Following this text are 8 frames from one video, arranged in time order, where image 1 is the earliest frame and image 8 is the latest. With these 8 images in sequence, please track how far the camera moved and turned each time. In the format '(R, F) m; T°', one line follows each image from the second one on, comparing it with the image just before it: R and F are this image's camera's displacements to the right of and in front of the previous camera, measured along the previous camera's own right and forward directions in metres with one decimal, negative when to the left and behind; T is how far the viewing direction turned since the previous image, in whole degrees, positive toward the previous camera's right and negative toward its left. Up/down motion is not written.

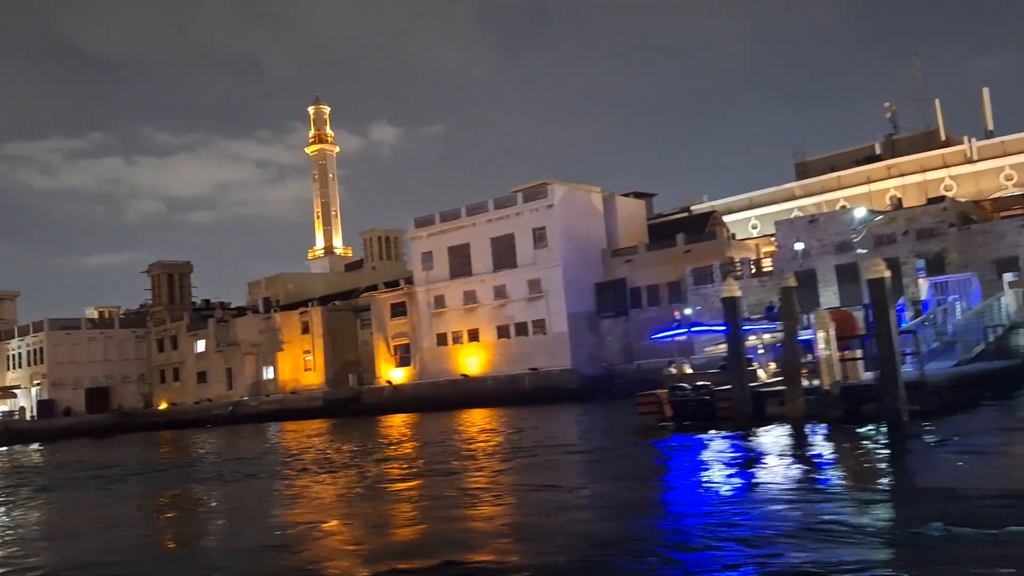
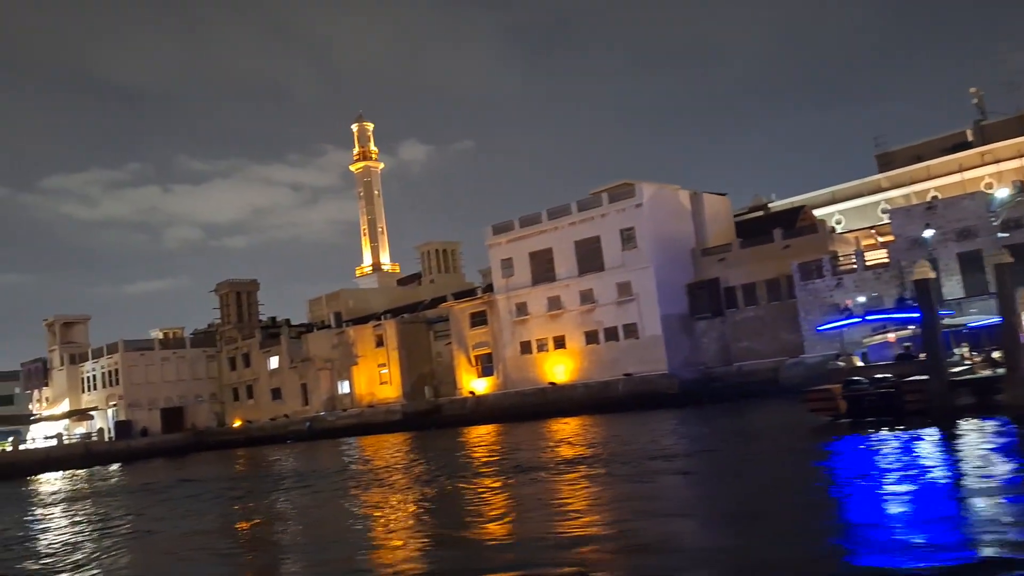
(-2.4, +1.0) m; -3°
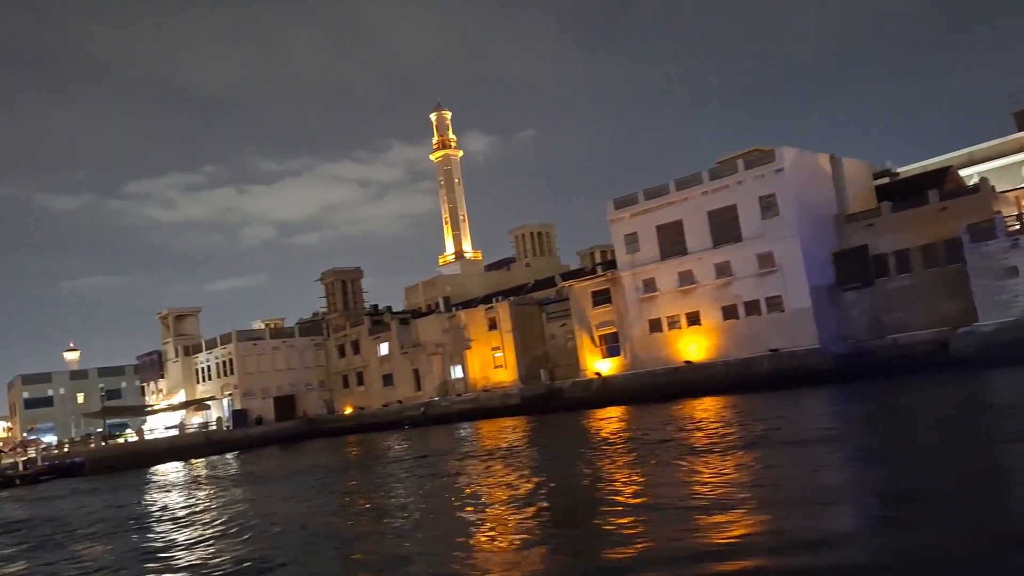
(-2.7, +1.3) m; -5°
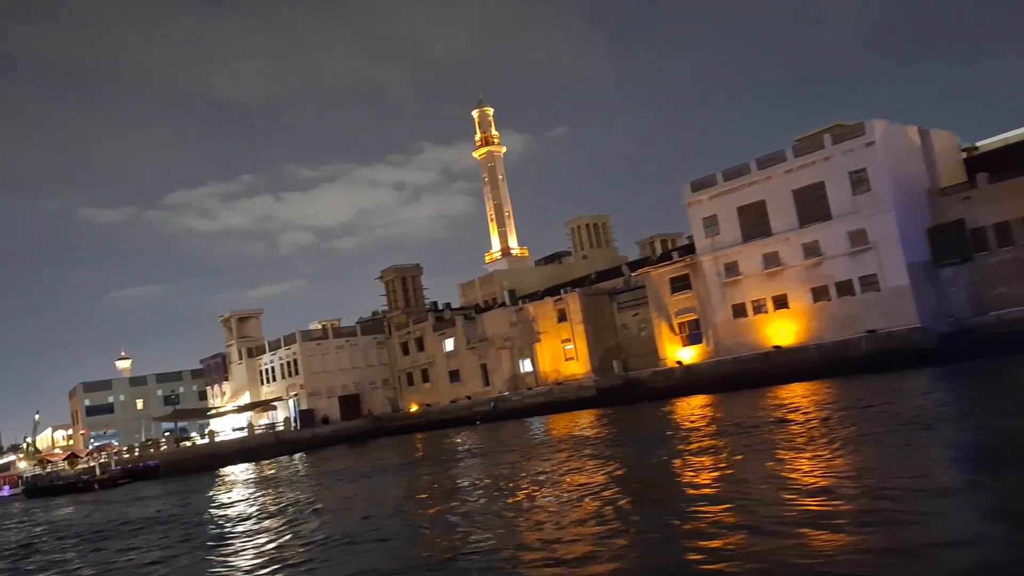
(-1.8, +0.9) m; -3°
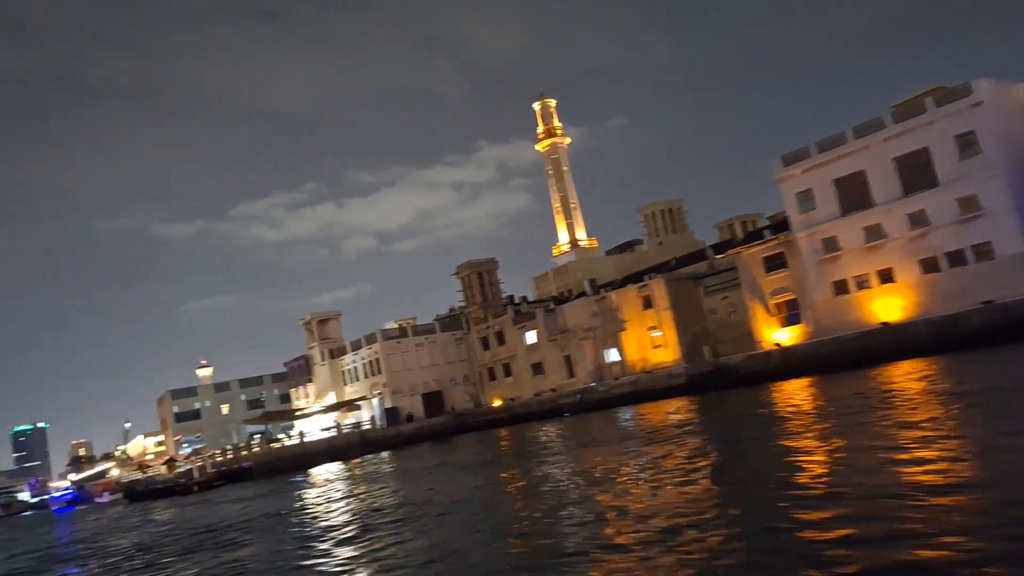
(-1.1, +0.8) m; -5°
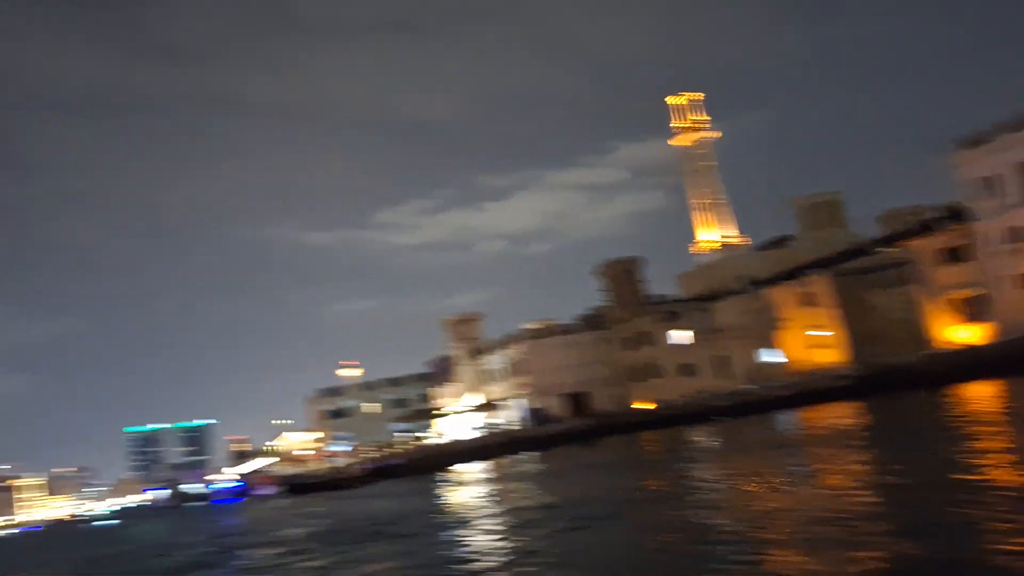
(-1.0, +0.8) m; -9°
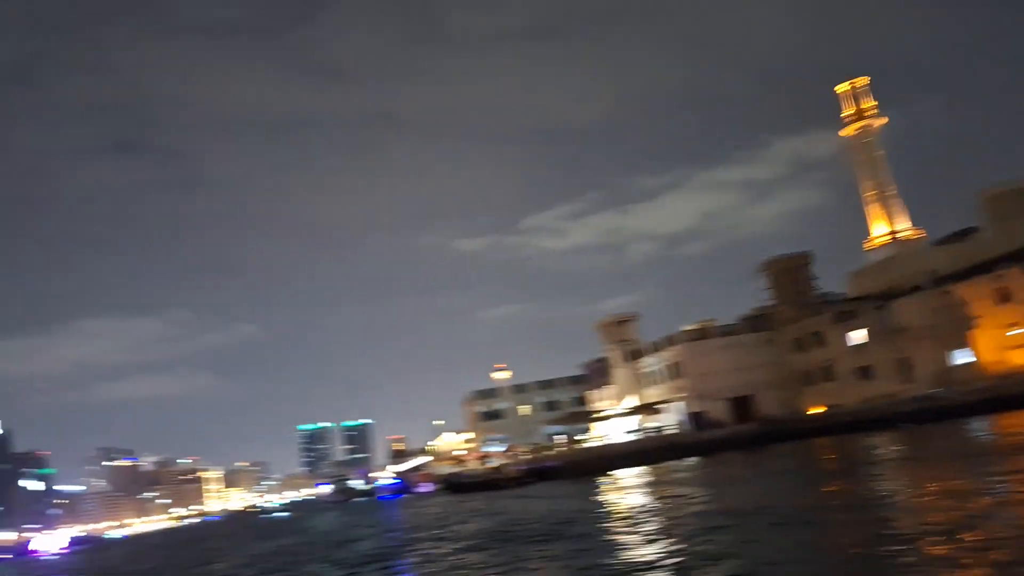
(-0.7, +0.5) m; -10°
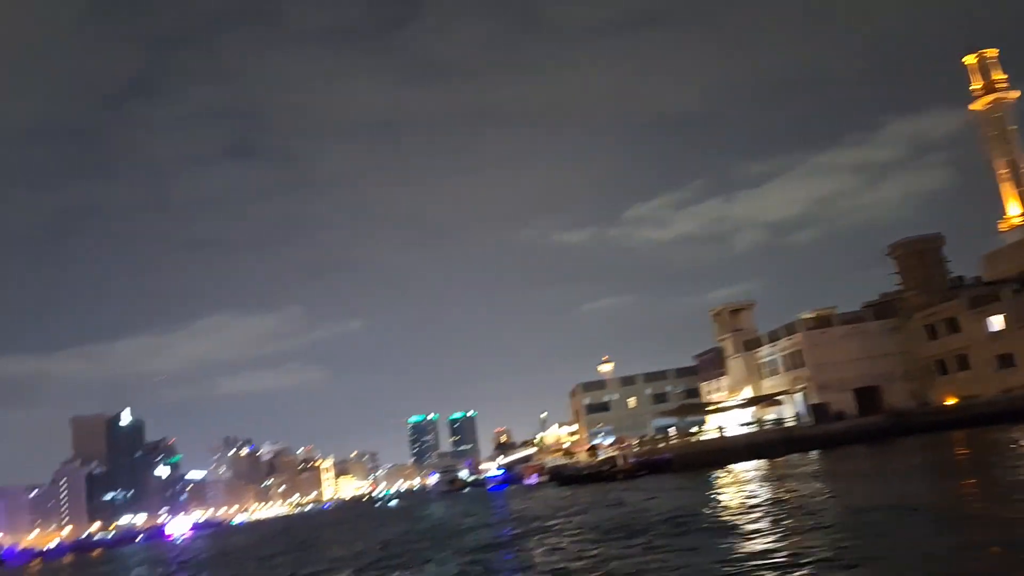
(-0.5, +0.3) m; -7°
